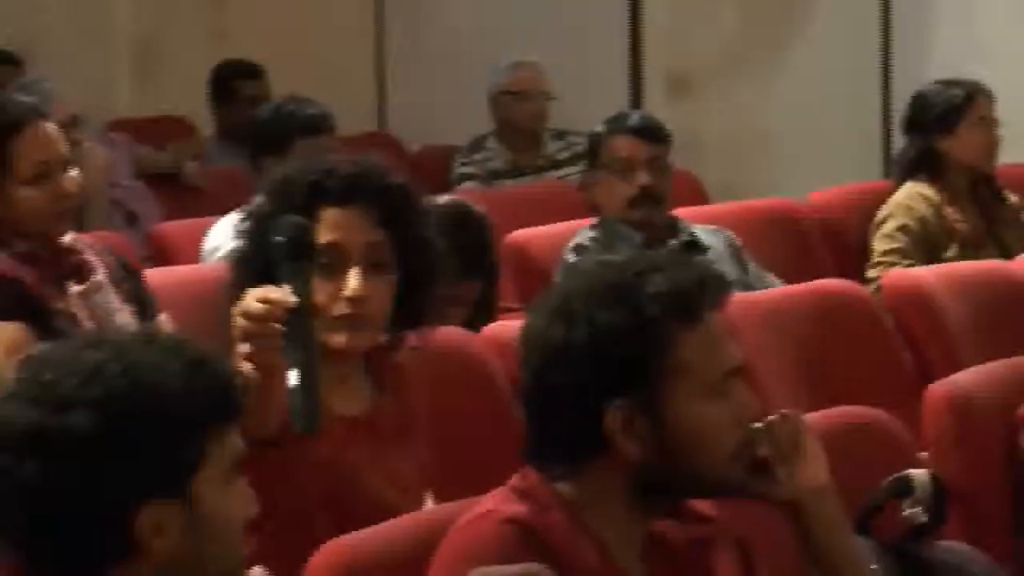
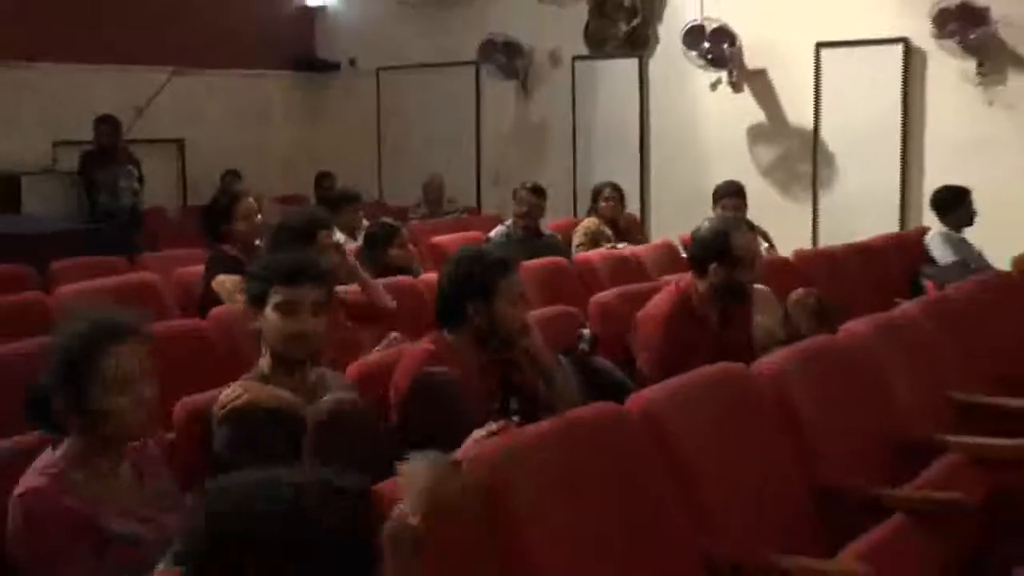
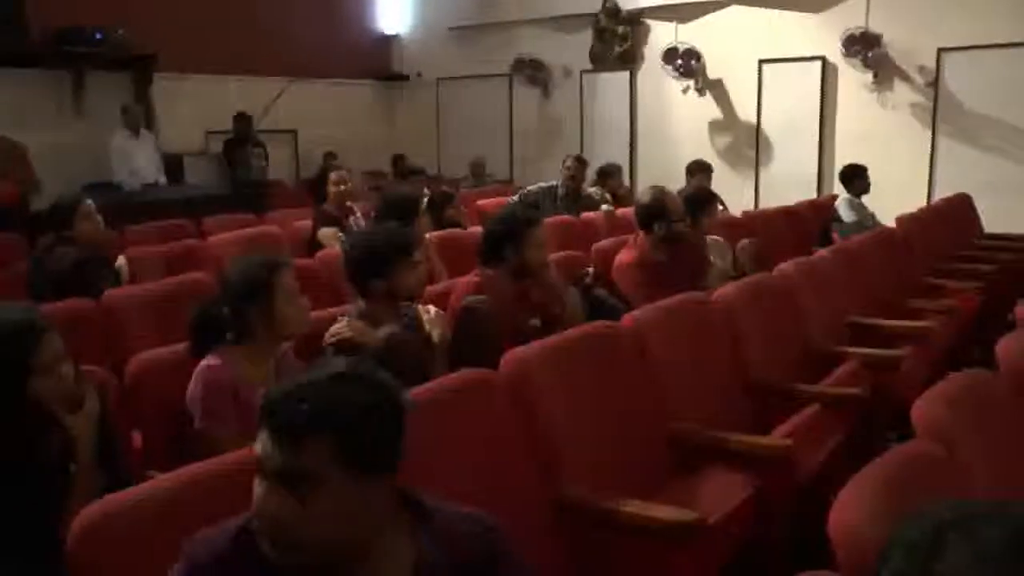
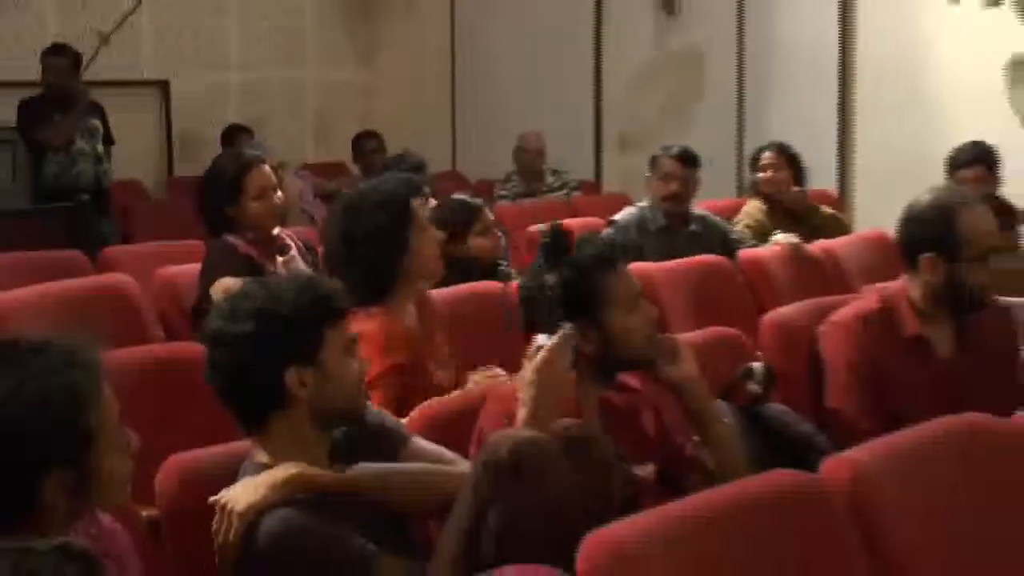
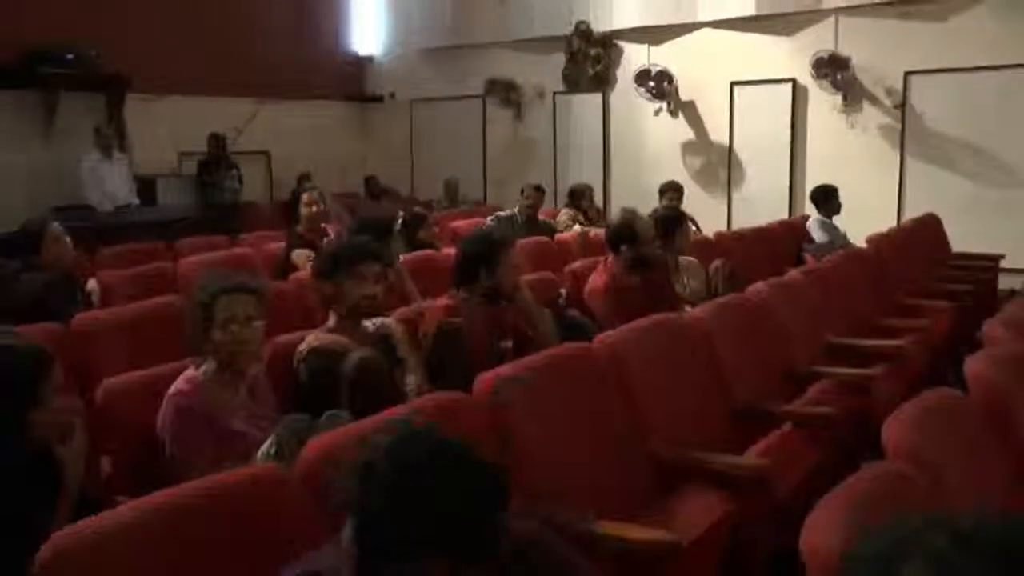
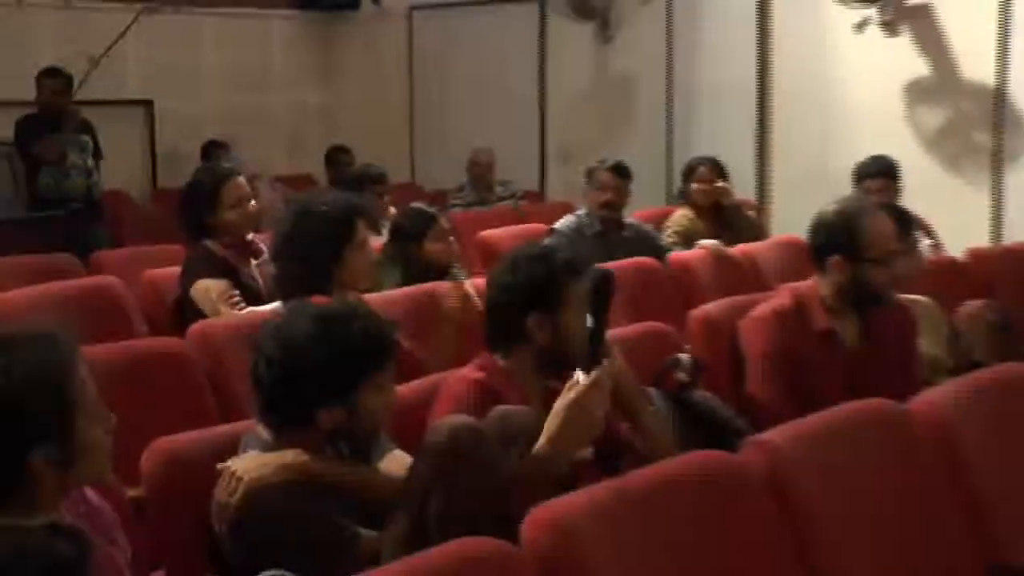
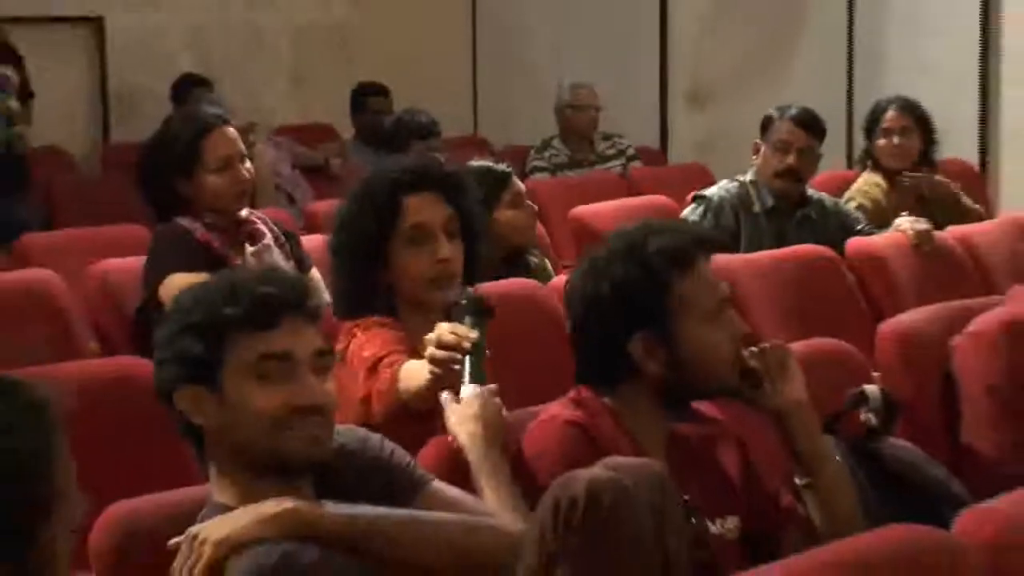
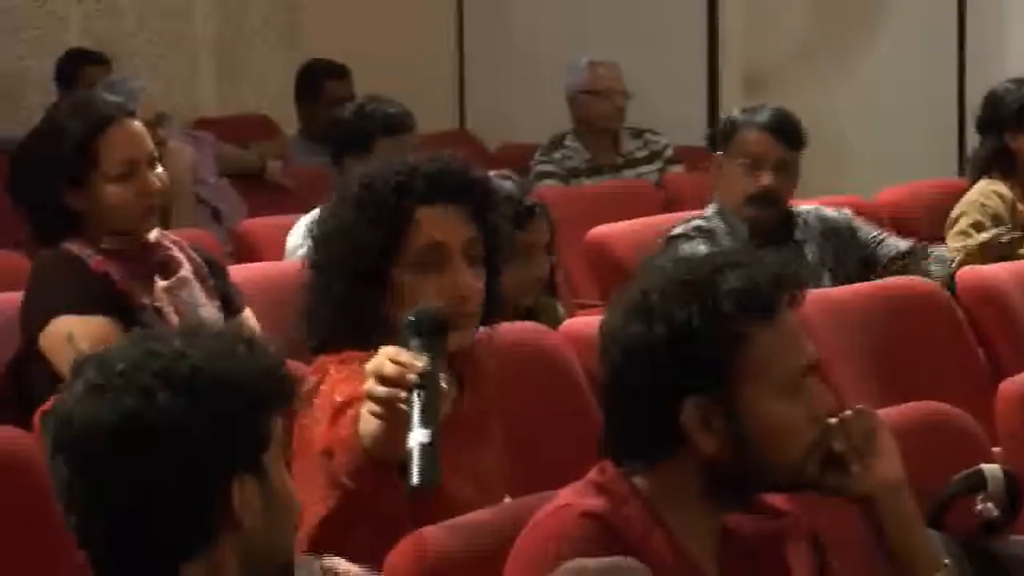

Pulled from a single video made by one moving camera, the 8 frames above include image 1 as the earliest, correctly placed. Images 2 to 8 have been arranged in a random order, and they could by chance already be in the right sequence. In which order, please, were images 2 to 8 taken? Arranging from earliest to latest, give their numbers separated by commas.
8, 7, 4, 6, 2, 5, 3
